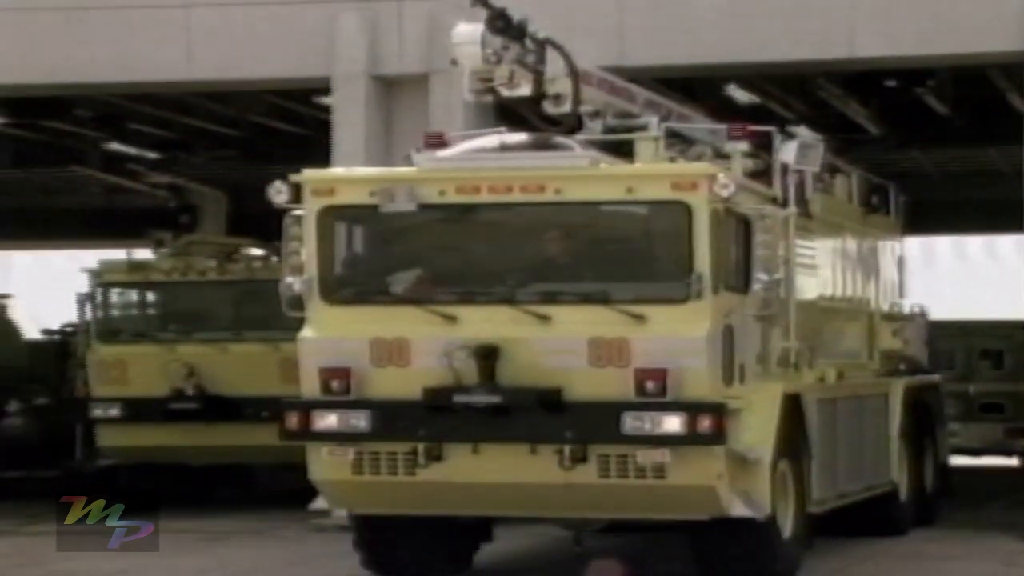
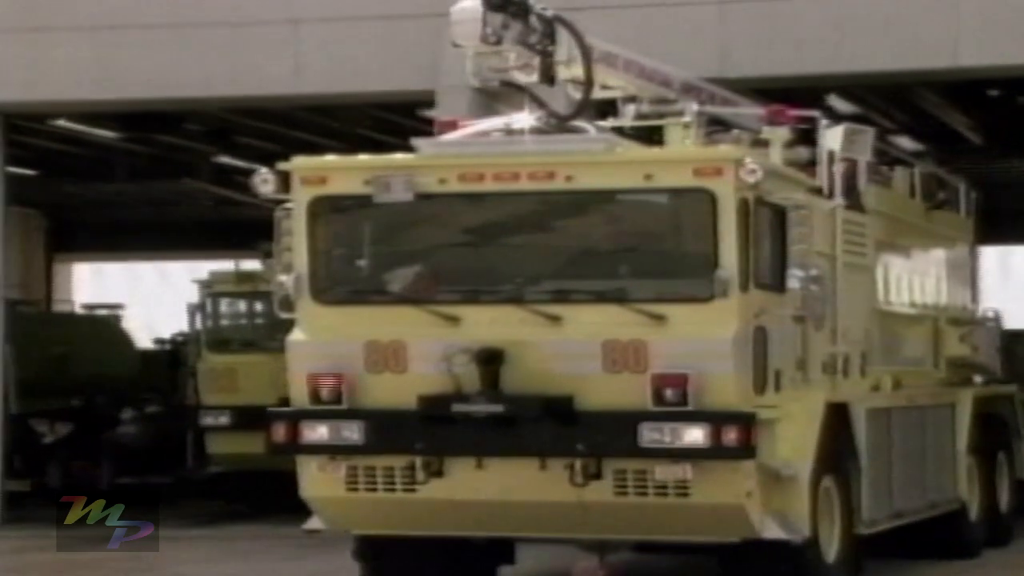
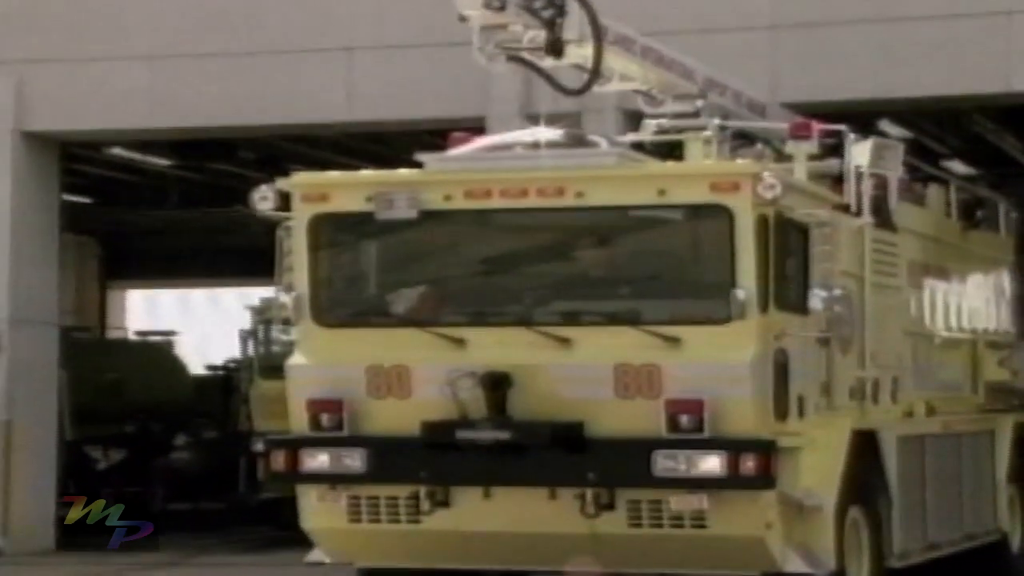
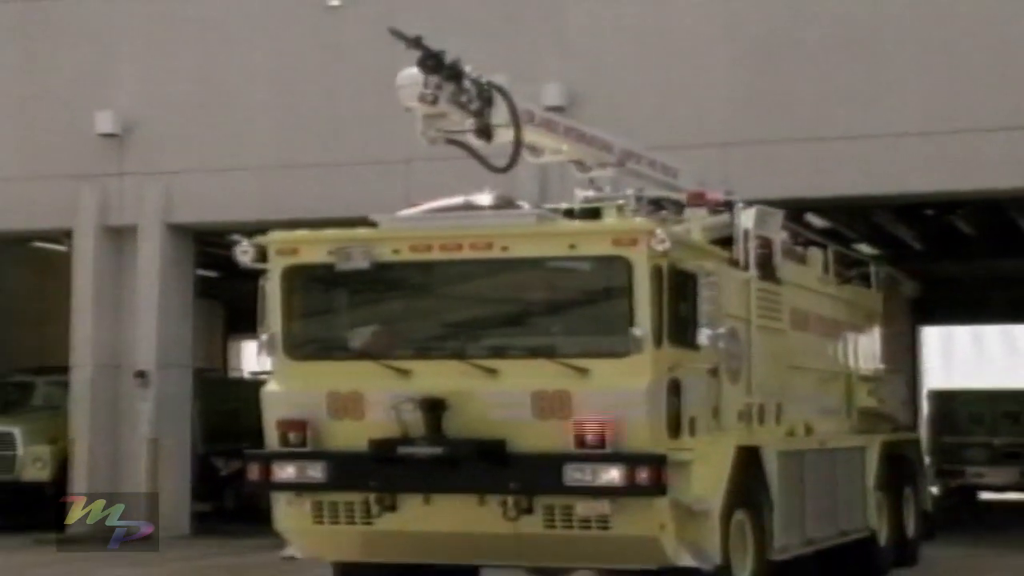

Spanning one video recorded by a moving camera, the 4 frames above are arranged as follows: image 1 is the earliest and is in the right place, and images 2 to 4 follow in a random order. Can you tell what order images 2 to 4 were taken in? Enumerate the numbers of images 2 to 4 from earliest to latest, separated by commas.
2, 3, 4
